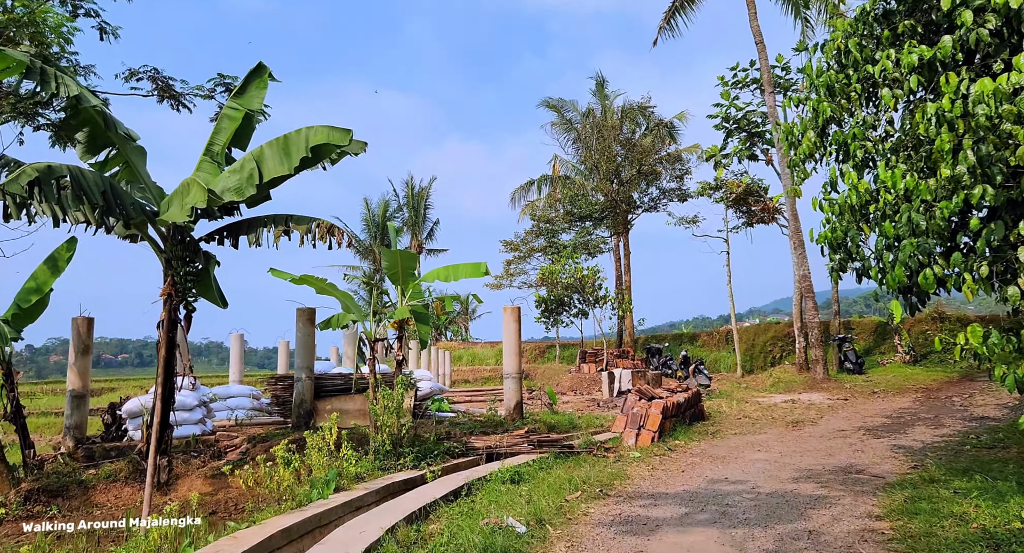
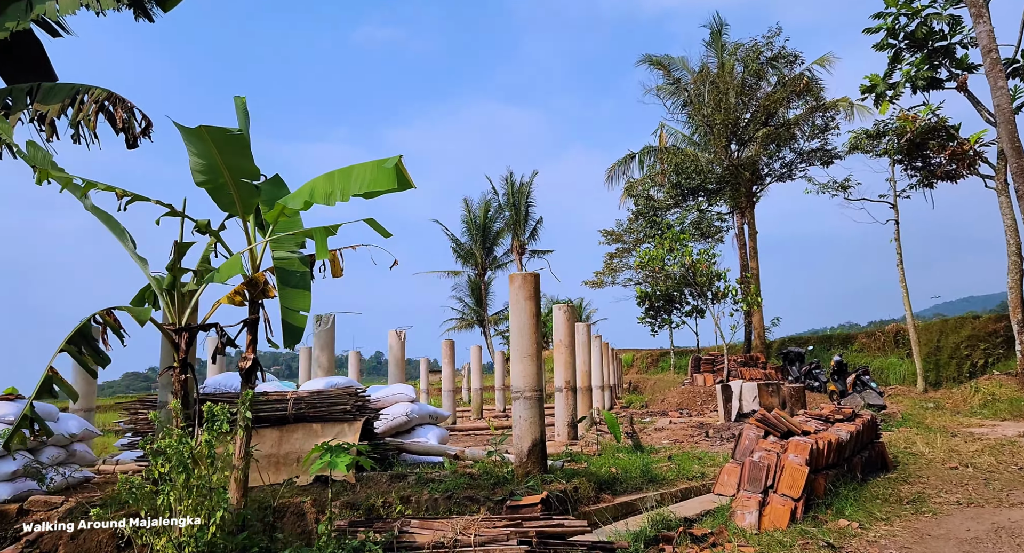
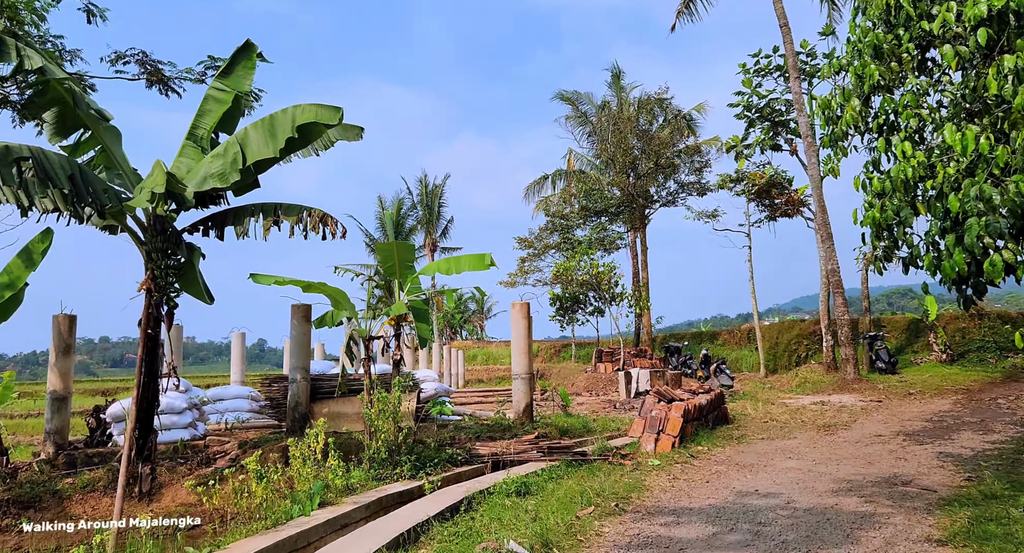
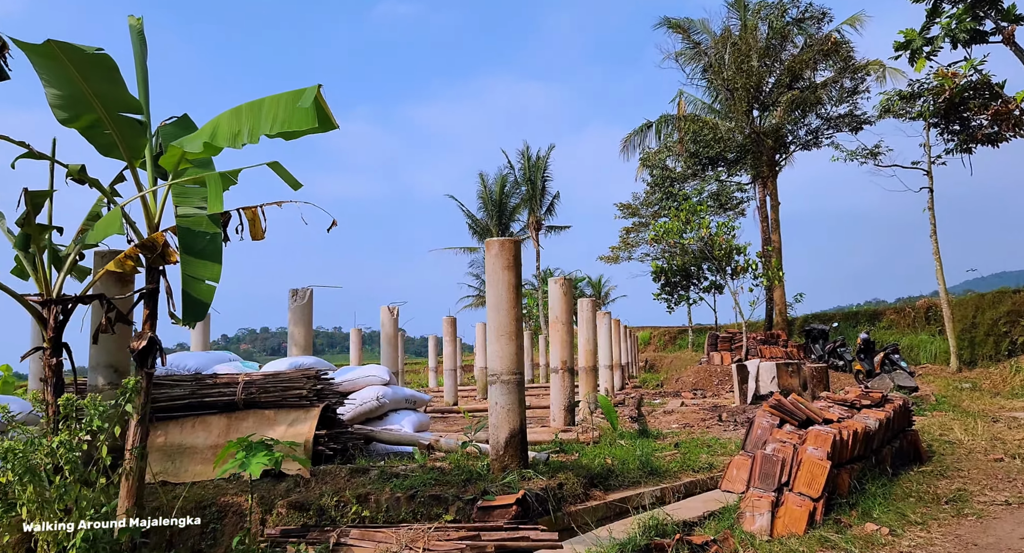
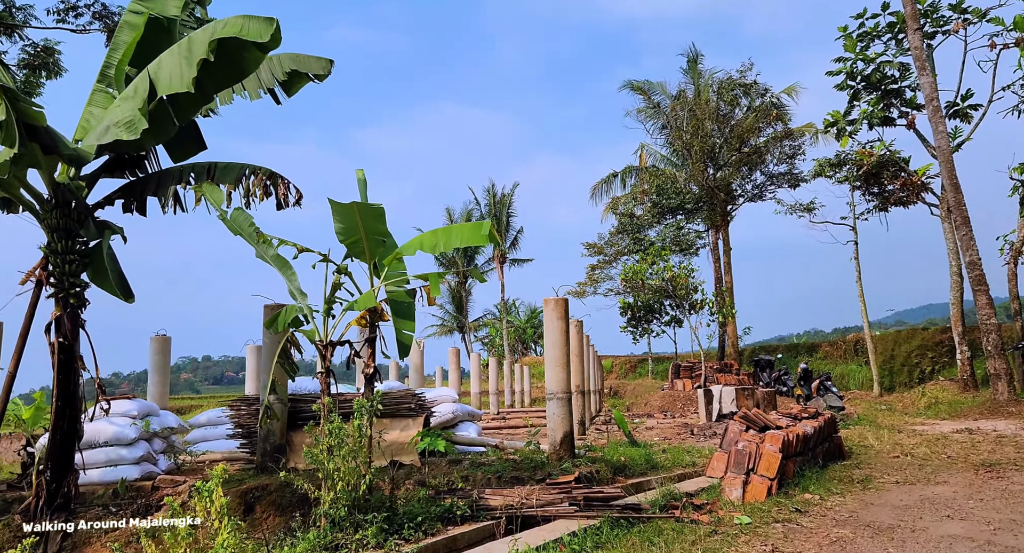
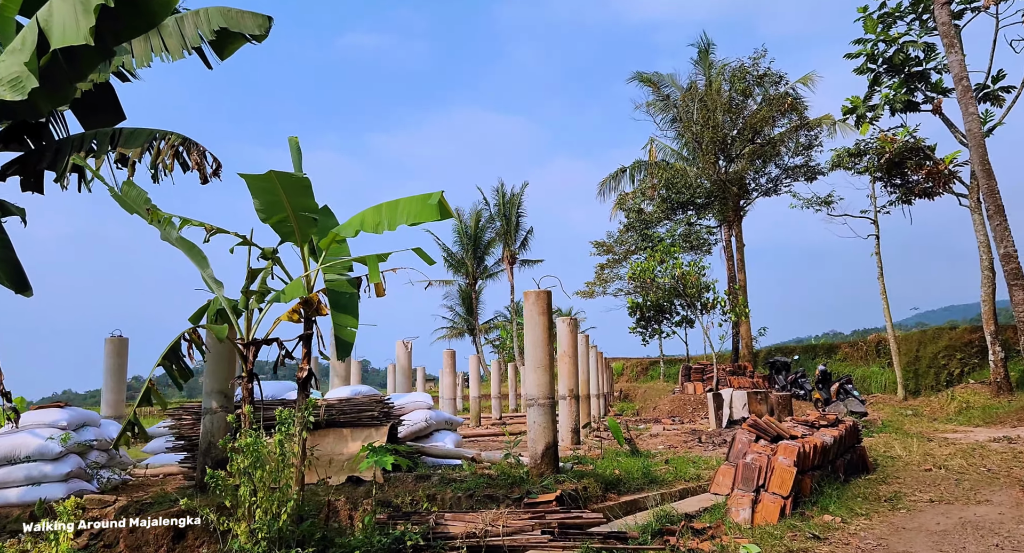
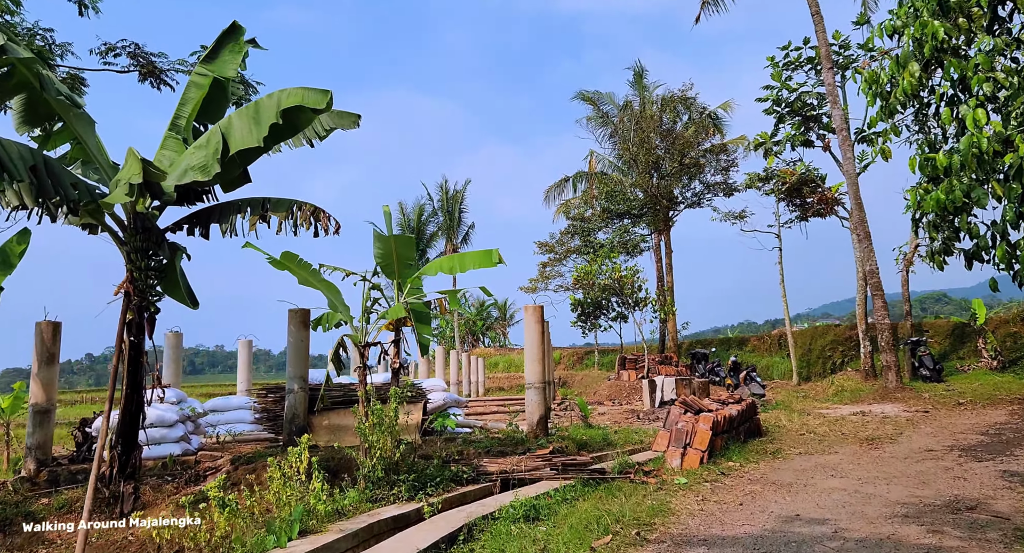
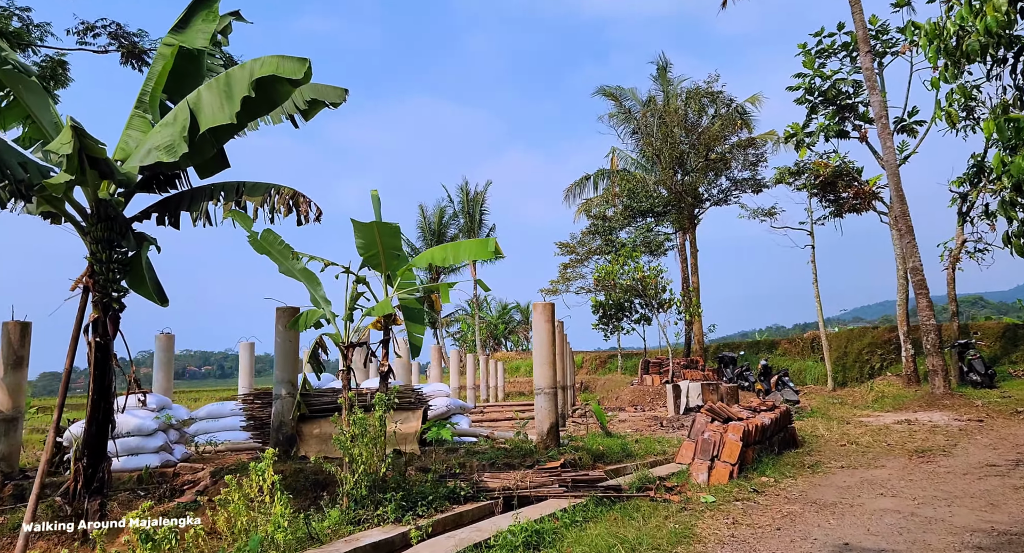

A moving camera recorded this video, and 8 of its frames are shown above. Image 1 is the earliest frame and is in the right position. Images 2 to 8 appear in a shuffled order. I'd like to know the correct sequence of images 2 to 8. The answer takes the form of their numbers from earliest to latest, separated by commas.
3, 7, 8, 5, 6, 2, 4
